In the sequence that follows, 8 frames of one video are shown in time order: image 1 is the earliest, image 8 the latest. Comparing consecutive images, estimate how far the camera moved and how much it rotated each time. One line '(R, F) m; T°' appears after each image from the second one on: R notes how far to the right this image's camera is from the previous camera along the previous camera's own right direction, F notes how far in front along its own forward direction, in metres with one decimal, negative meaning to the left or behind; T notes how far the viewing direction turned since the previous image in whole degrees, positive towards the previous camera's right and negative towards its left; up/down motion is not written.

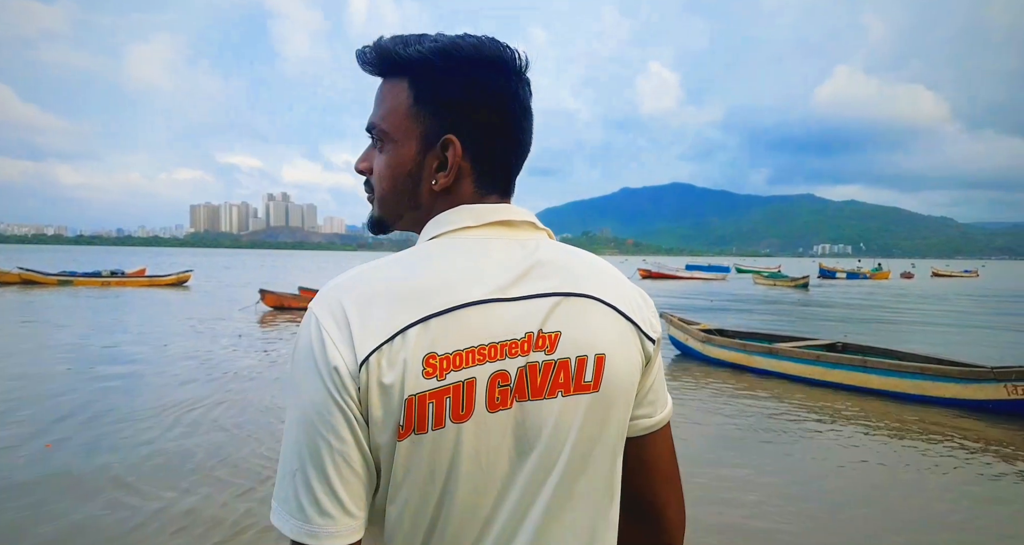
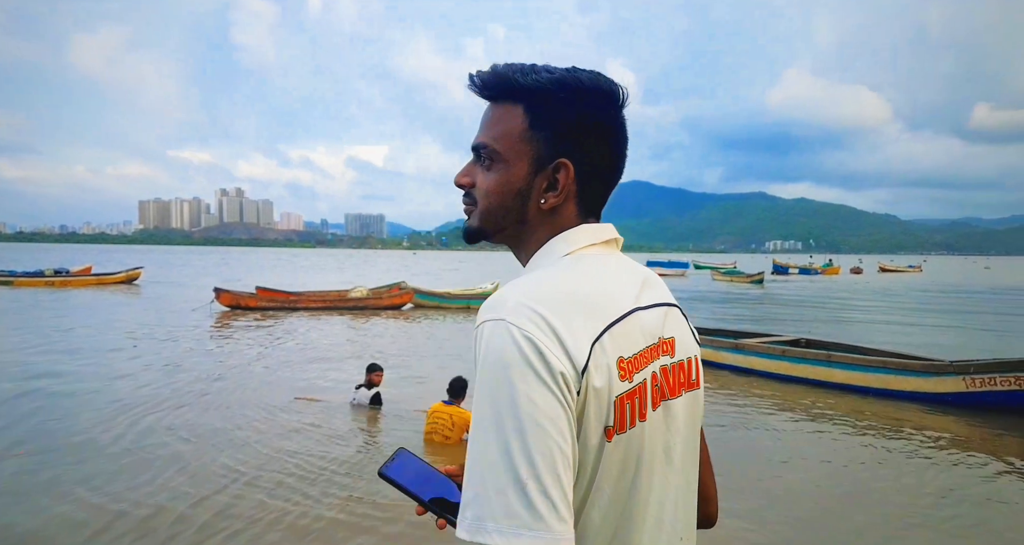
(-0.1, +0.2) m; +4°
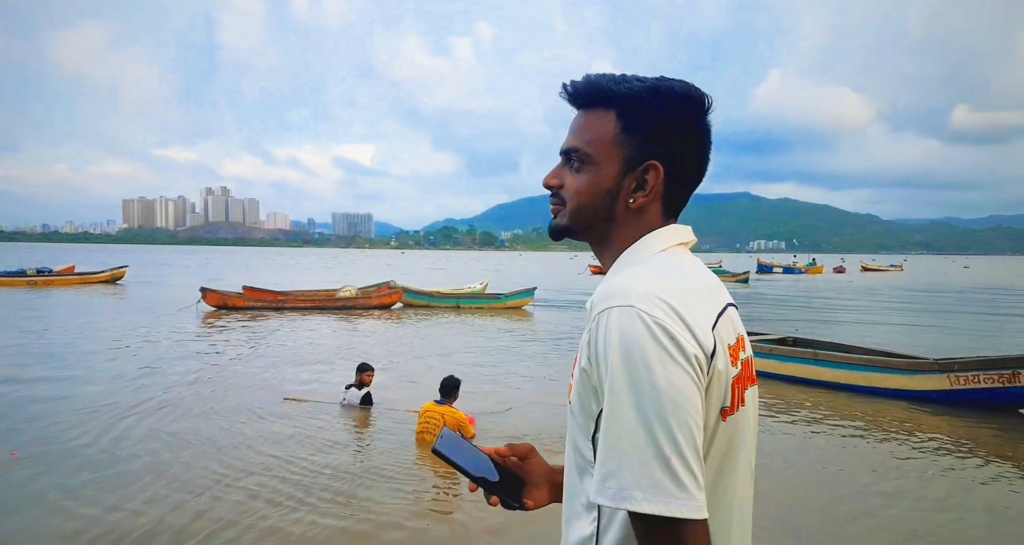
(0.0, 0.0) m; +1°
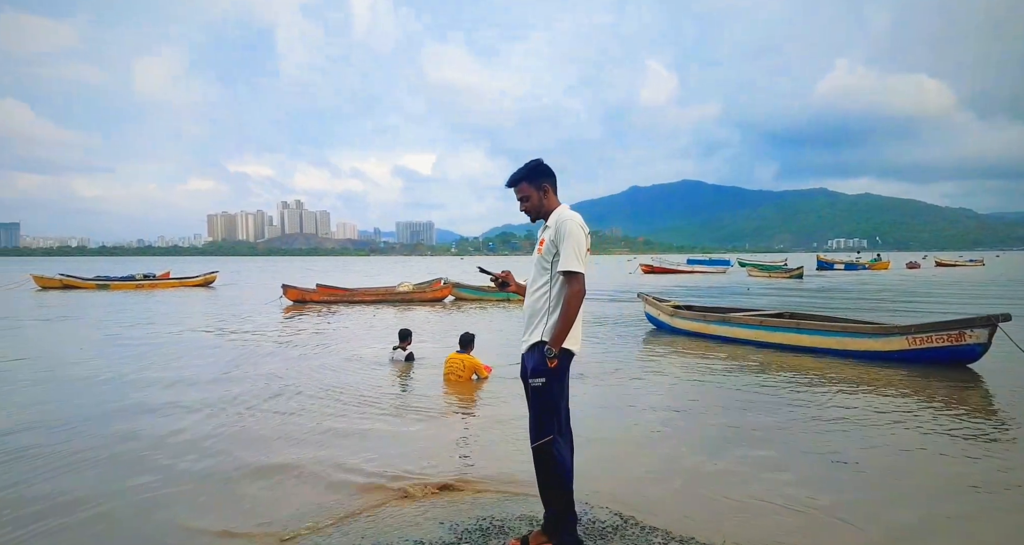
(+0.8, -1.9) m; -6°
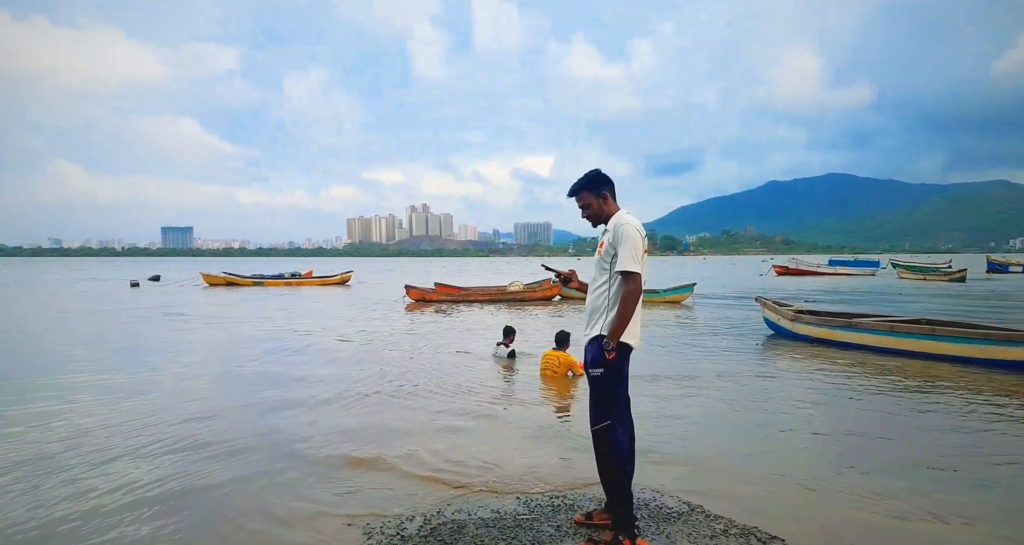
(+0.4, -0.4) m; -11°
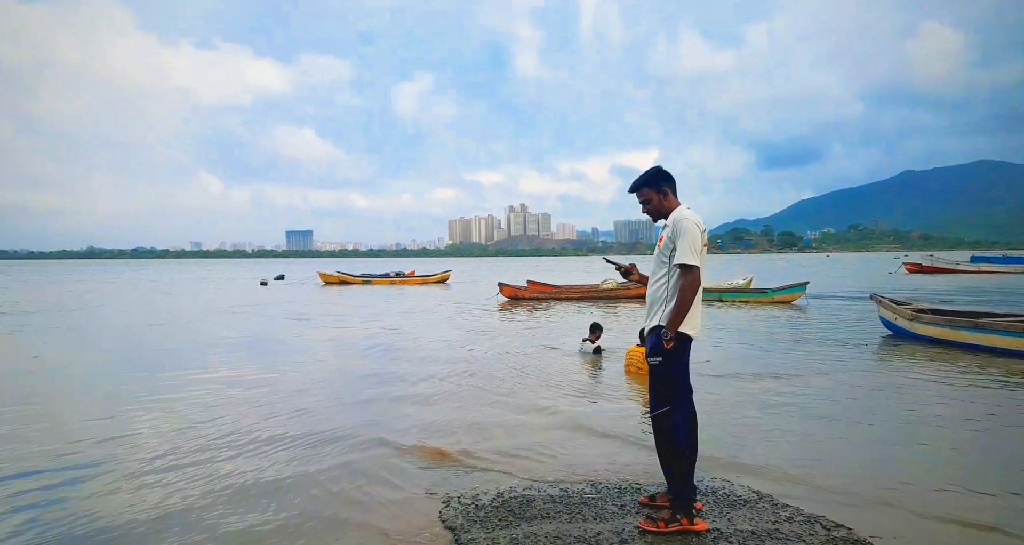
(+0.3, -0.3) m; -10°
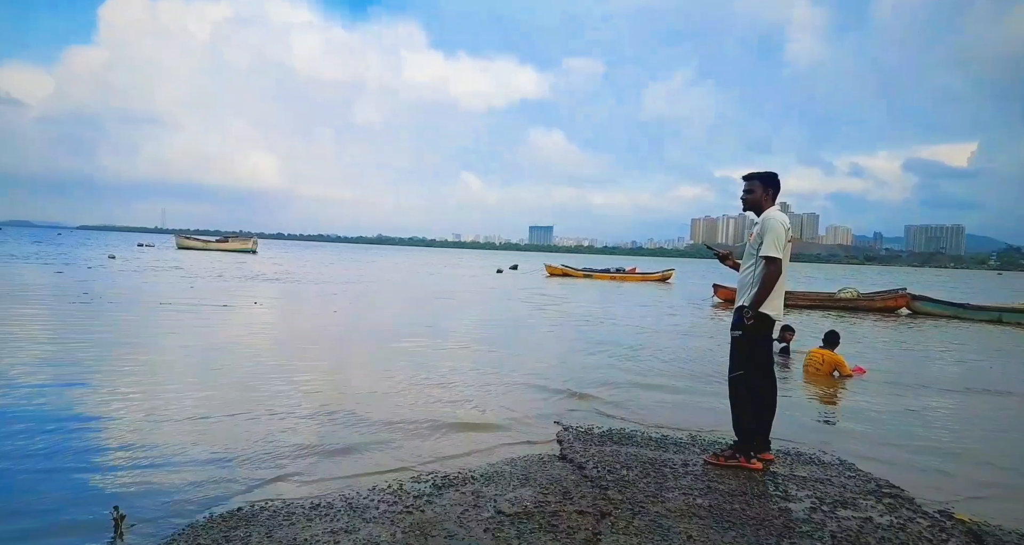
(+0.6, -1.2) m; -17°
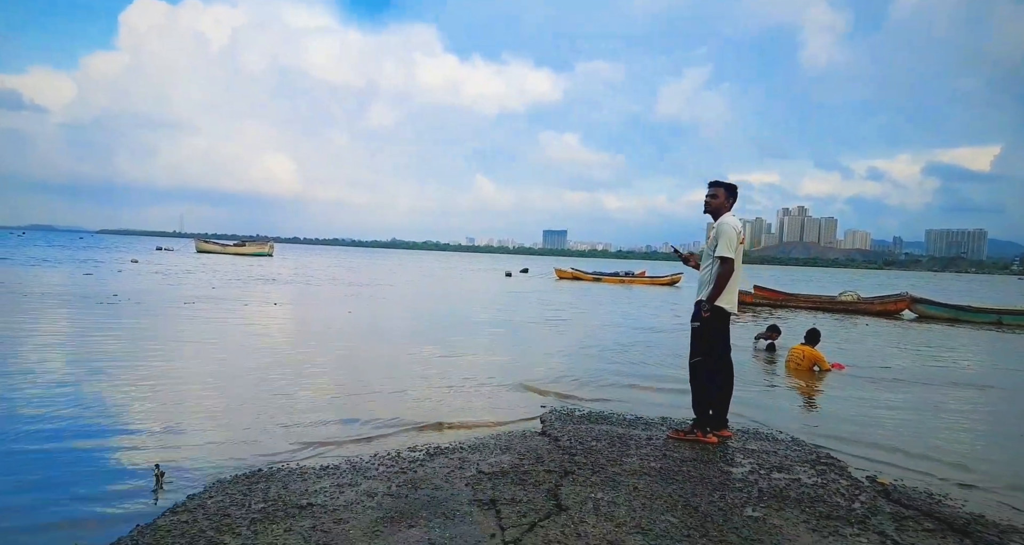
(+0.2, -0.6) m; -1°
